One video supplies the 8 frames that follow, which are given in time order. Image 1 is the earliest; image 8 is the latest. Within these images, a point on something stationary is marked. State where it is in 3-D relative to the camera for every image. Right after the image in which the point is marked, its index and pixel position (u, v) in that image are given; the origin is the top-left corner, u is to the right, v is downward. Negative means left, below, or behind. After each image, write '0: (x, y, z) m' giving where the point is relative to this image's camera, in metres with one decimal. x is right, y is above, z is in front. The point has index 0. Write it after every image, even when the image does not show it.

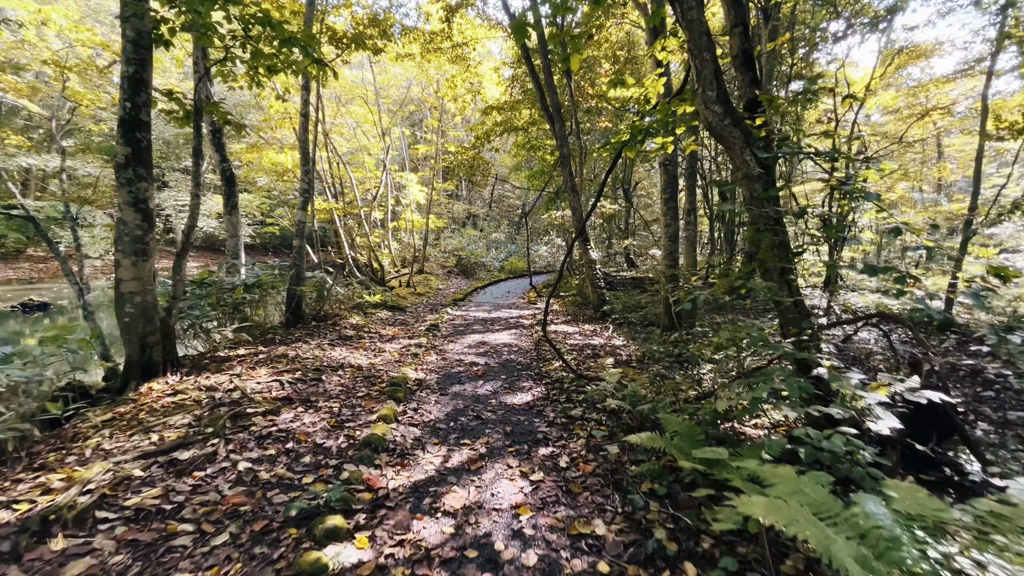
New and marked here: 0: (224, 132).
0: (-5.2, +2.8, +8.1) m
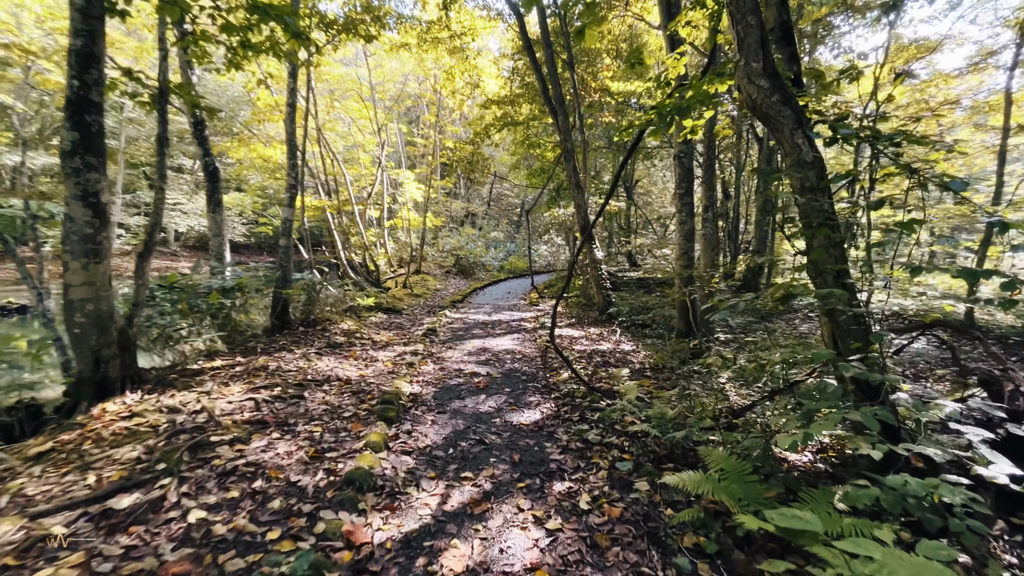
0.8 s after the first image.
0: (-5.2, +2.8, +7.6) m
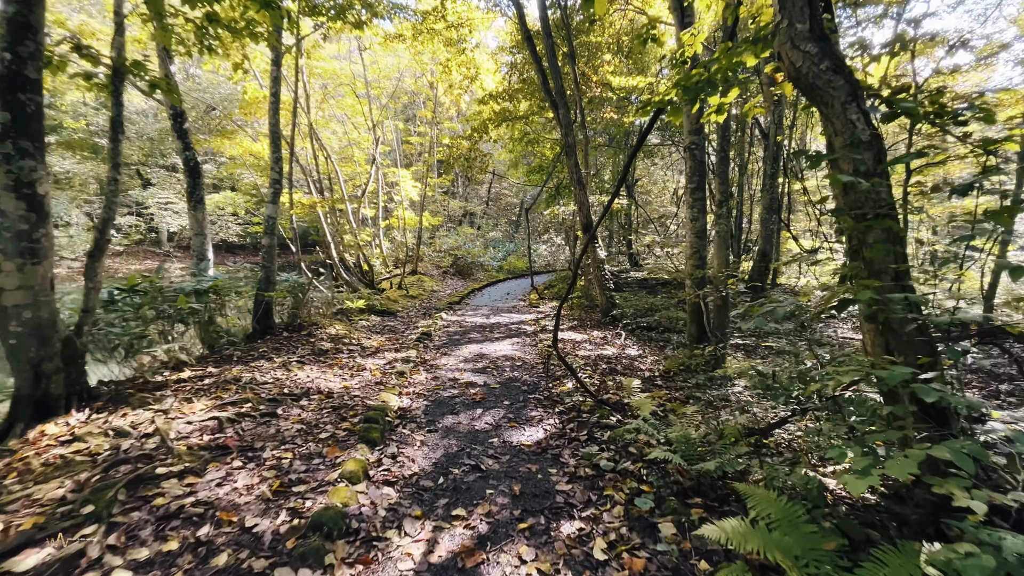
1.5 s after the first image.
0: (-5.2, +2.7, +7.2) m
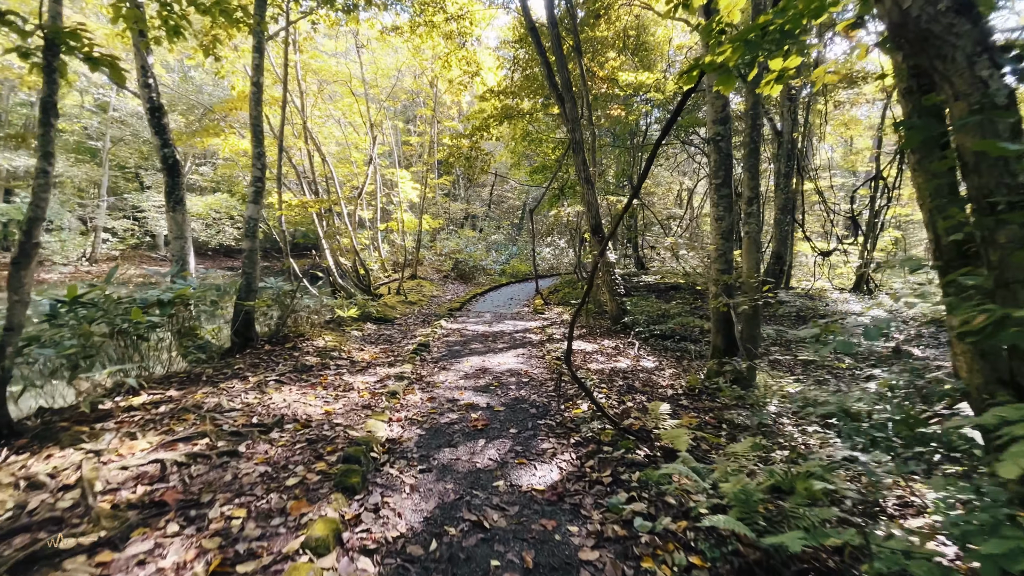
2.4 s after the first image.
0: (-5.2, +2.6, +6.7) m
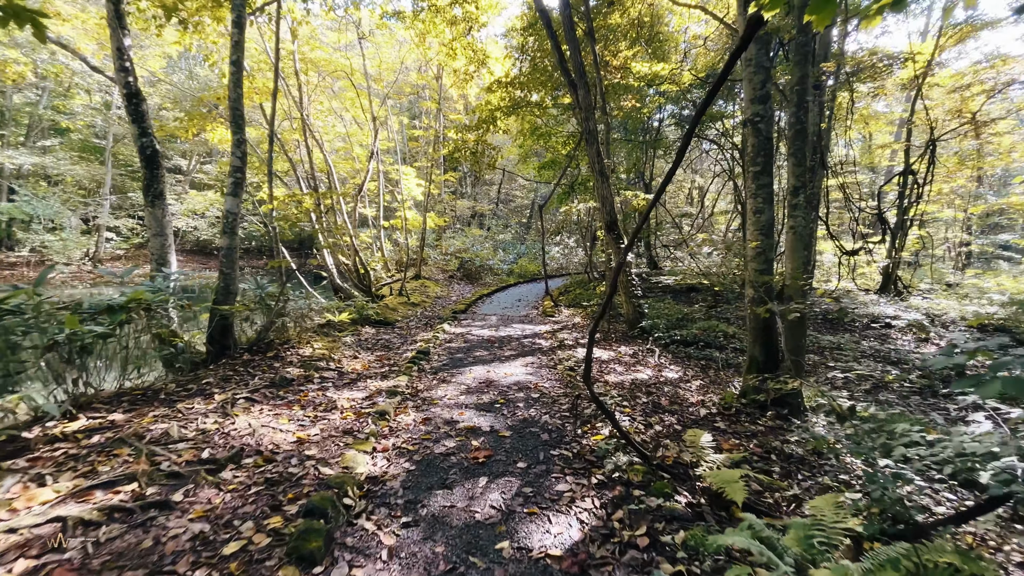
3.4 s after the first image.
0: (-5.0, +2.6, +6.2) m
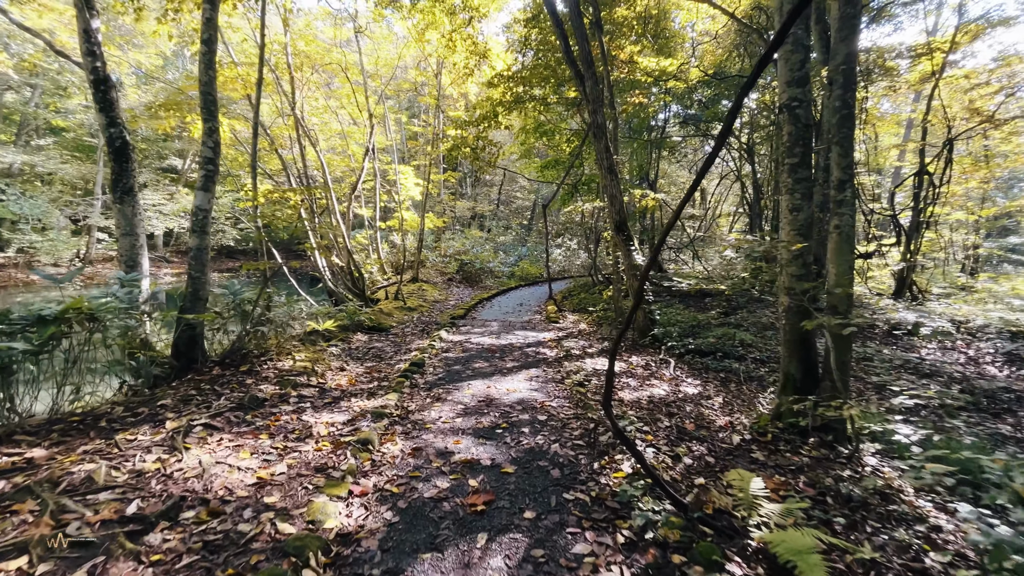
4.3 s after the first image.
0: (-5.0, +2.6, +5.6) m
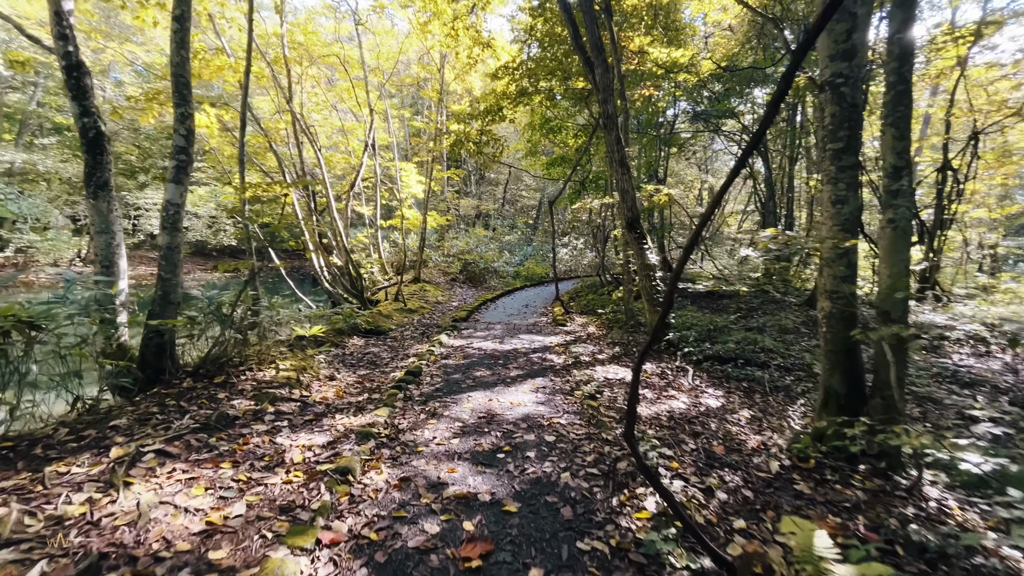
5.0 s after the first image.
0: (-5.0, +2.5, +5.2) m
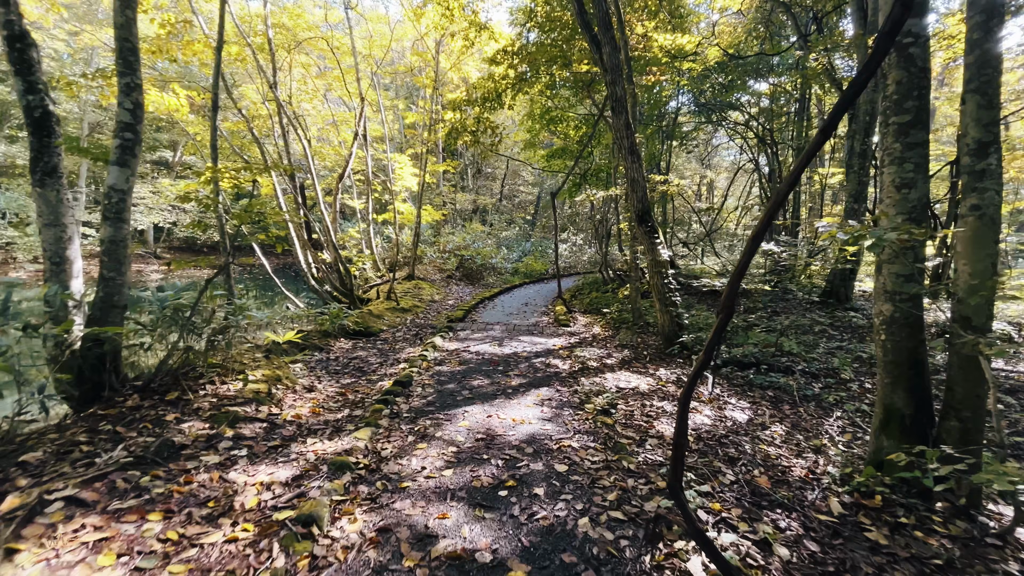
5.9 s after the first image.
0: (-4.9, +2.5, +4.6) m
